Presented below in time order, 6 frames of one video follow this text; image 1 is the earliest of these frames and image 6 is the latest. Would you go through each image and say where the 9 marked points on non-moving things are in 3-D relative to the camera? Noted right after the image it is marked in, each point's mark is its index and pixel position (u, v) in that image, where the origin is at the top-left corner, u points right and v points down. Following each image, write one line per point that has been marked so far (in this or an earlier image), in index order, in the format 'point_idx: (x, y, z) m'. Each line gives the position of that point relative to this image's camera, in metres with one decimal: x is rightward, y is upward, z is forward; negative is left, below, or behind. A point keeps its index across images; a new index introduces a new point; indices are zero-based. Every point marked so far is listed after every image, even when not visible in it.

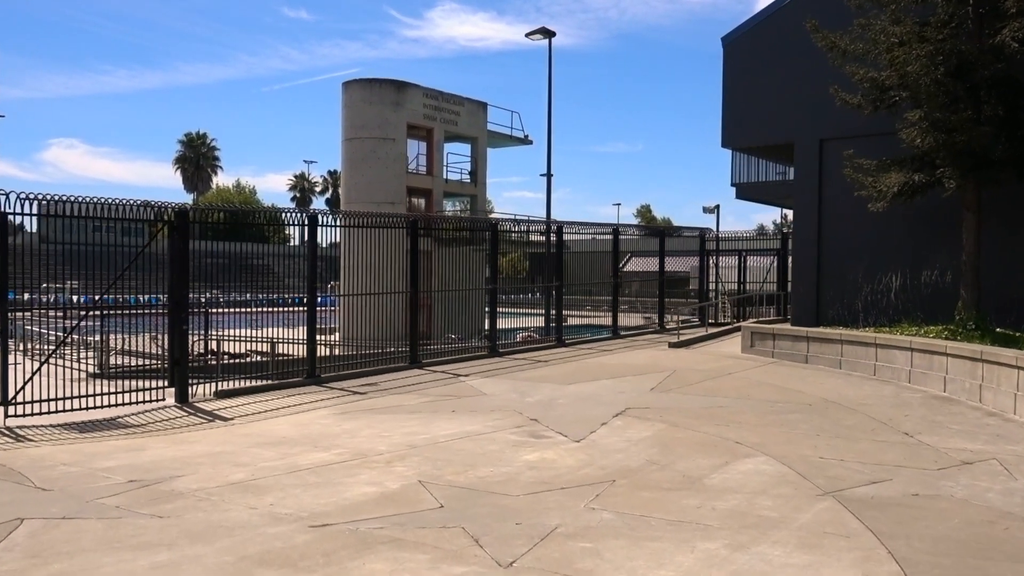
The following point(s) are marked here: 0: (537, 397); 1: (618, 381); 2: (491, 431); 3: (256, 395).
0: (+0.4, -1.5, +11.3) m
1: (+1.6, -1.4, +12.5) m
2: (-0.2, -1.6, +8.8) m
3: (-3.8, -1.6, +12.0) m
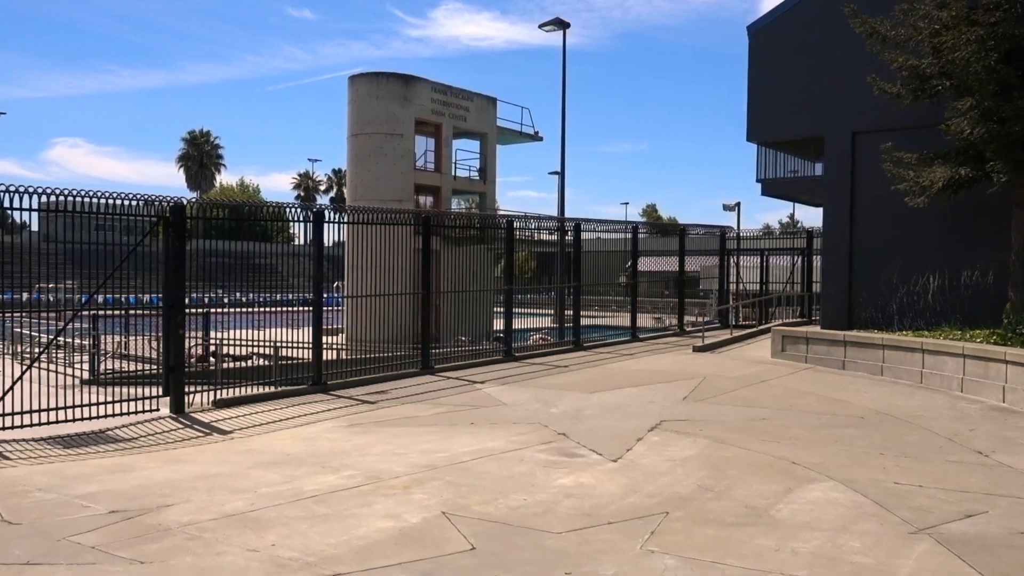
0: (+0.6, -1.5, +10.4) m
1: (+1.9, -1.5, +11.7) m
2: (+0.1, -1.6, +7.9) m
3: (-3.5, -1.6, +11.2) m
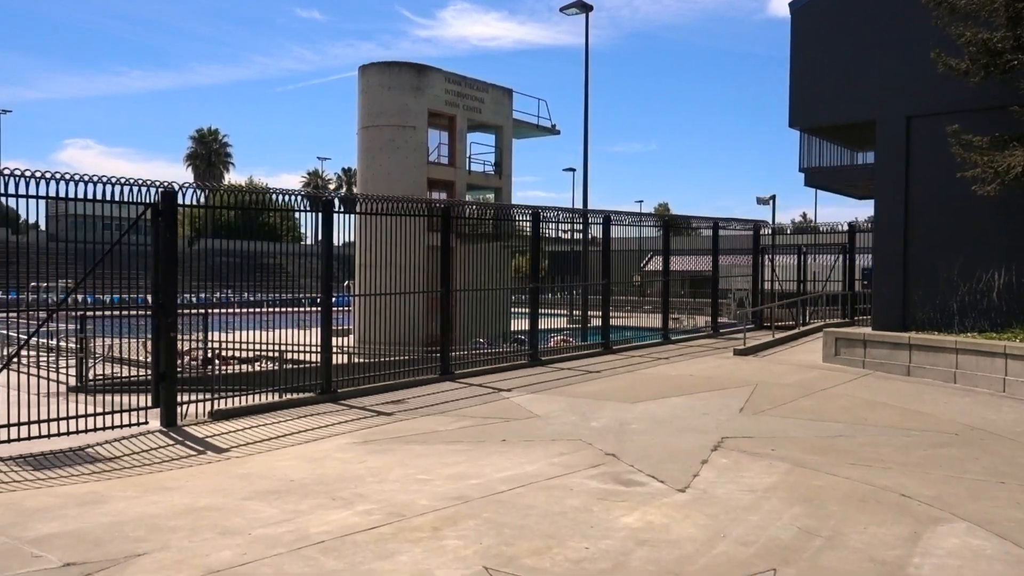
0: (+1.0, -1.5, +9.2) m
1: (+2.3, -1.4, +10.4) m
2: (+0.4, -1.5, +6.7) m
3: (-3.1, -1.6, +10.0) m
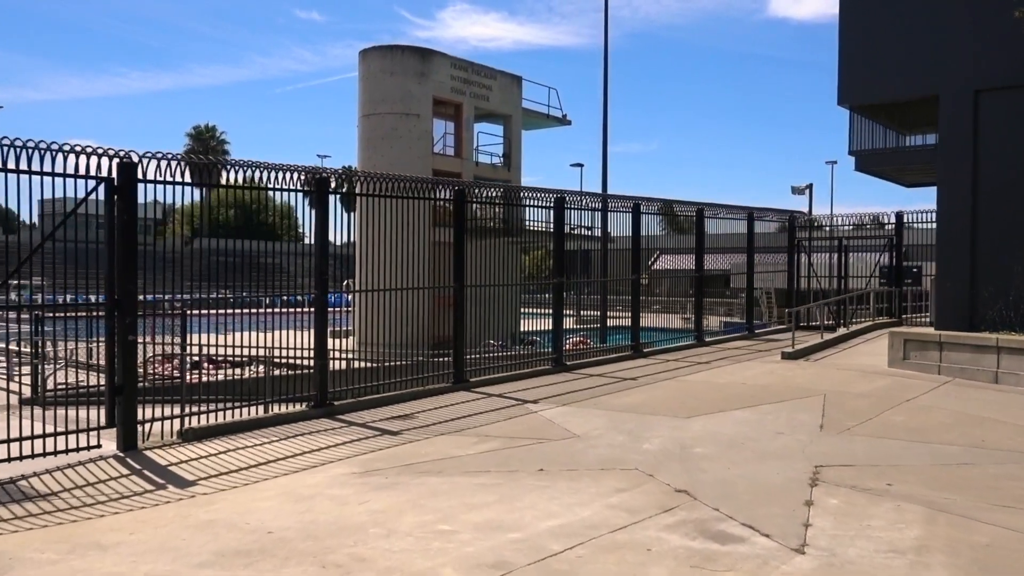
0: (+1.3, -1.4, +7.5) m
1: (+2.7, -1.3, +8.8) m
2: (+0.7, -1.5, +5.0) m
3: (-2.8, -1.5, +8.3) m
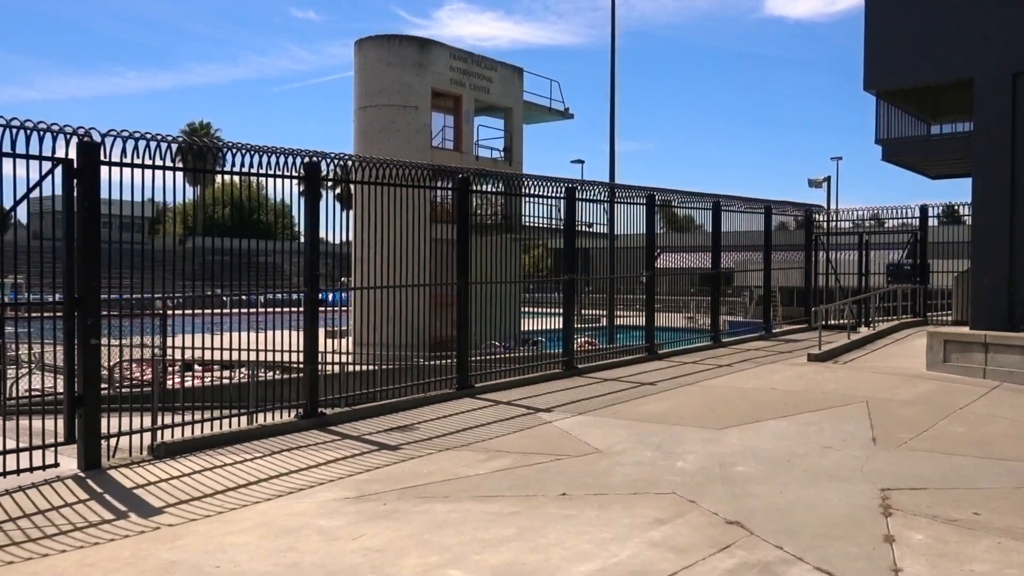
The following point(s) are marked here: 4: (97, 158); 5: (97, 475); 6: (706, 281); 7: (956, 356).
0: (+1.5, -1.4, +6.6) m
1: (+2.8, -1.3, +7.9) m
2: (+0.9, -1.4, +4.1) m
3: (-2.7, -1.5, +7.4) m
4: (-3.5, +1.1, +6.7) m
5: (-3.4, -1.5, +6.6) m
6: (+3.7, +0.1, +15.2) m
7: (+5.8, -0.9, +10.6) m
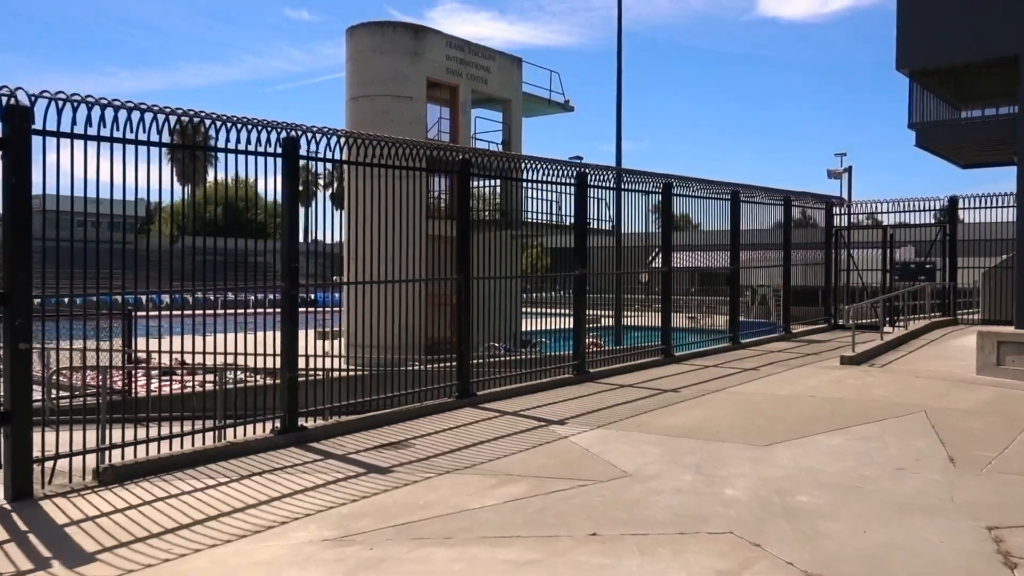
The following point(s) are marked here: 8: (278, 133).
0: (+1.6, -1.3, +5.5) m
1: (+2.9, -1.3, +6.8) m
2: (+1.0, -1.4, +3.0) m
3: (-2.6, -1.4, +6.3) m
4: (-3.4, +1.1, +5.6) m
5: (-3.3, -1.5, +5.5) m
6: (+3.8, +0.2, +14.2) m
7: (+5.9, -0.8, +9.5) m
8: (-2.0, +1.3, +7.0) m
